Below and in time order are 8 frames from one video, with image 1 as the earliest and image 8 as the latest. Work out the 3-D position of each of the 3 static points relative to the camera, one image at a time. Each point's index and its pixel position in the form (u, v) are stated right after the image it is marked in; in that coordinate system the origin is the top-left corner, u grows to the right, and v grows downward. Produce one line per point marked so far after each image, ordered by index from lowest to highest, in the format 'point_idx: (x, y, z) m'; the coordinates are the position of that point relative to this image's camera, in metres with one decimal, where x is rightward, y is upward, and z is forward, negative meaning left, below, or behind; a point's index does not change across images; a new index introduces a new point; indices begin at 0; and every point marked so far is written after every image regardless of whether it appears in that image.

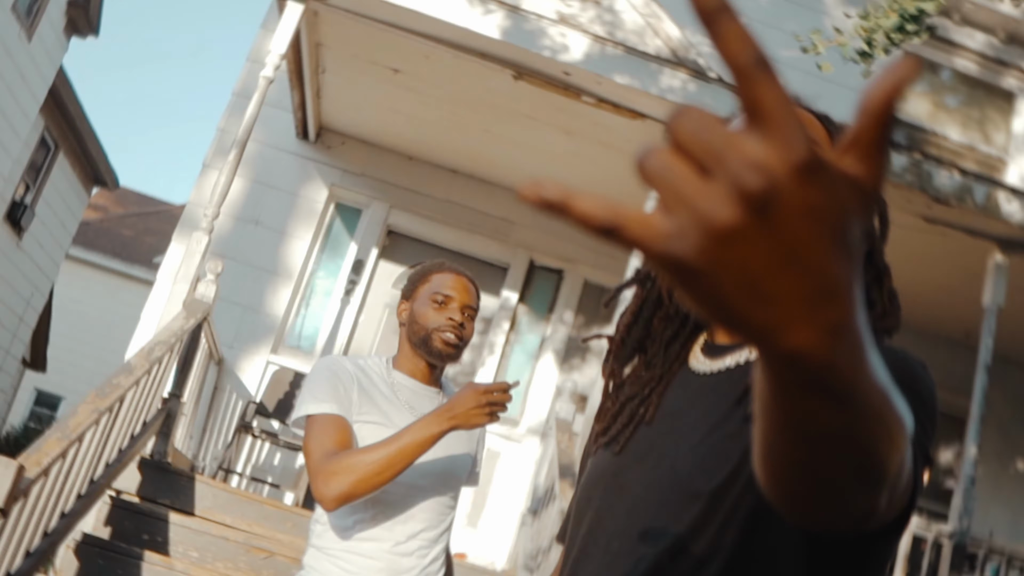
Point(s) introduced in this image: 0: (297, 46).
0: (-1.2, +1.4, +6.0) m
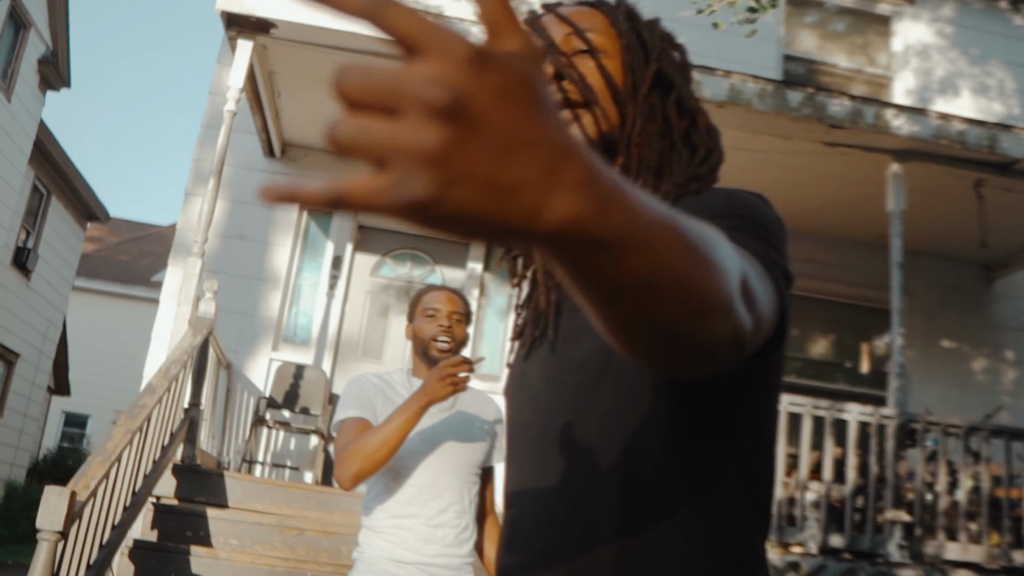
0: (-1.7, +1.4, +6.7) m
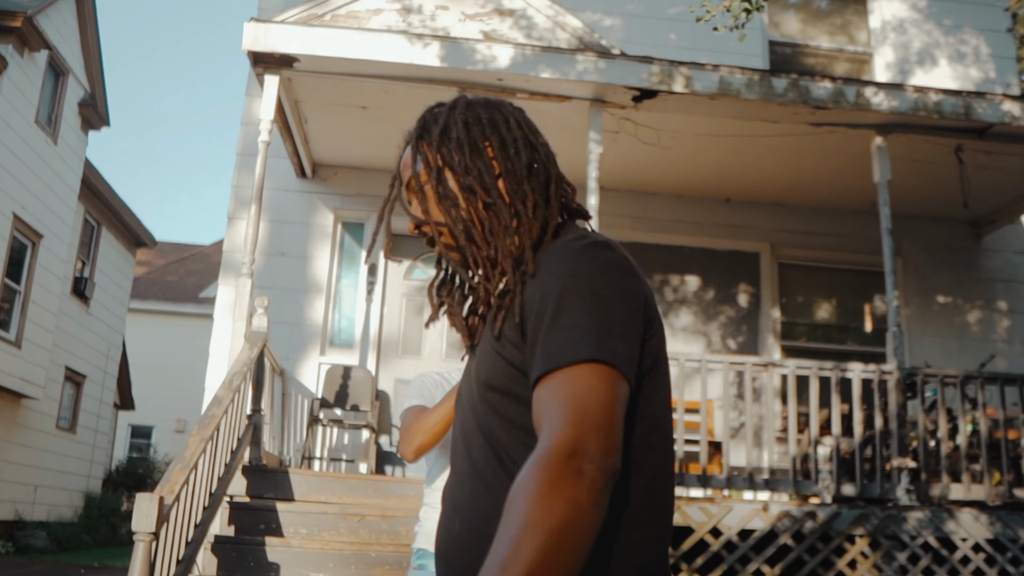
0: (-1.7, +1.3, +7.3) m
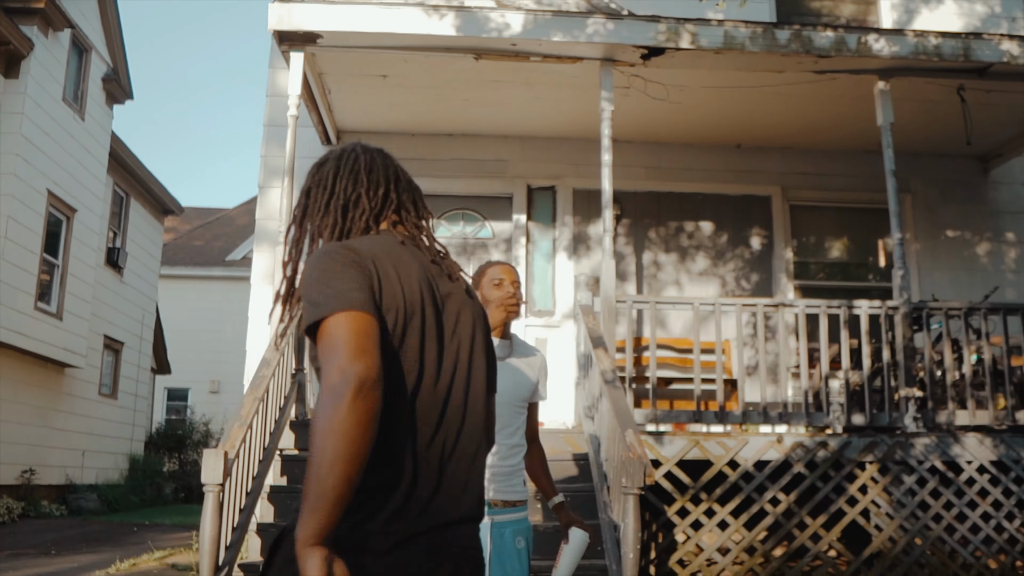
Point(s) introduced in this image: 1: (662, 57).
0: (-1.5, +1.5, +7.7) m
1: (+1.1, +1.6, +7.3) m
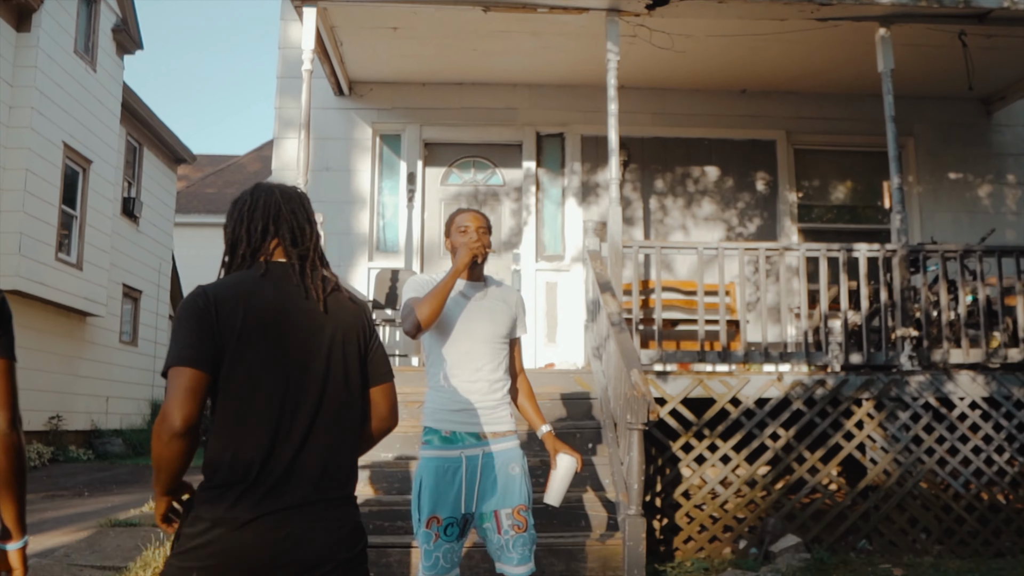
0: (-1.5, +1.9, +7.9) m
1: (+1.1, +2.0, +7.4) m
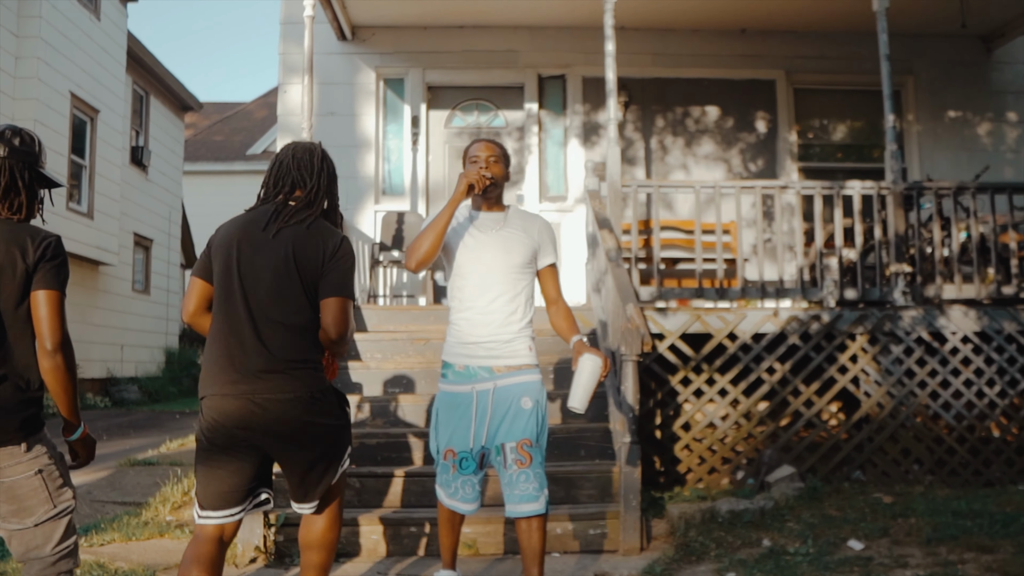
0: (-1.5, +2.4, +7.9) m
1: (+1.1, +2.5, +7.4) m
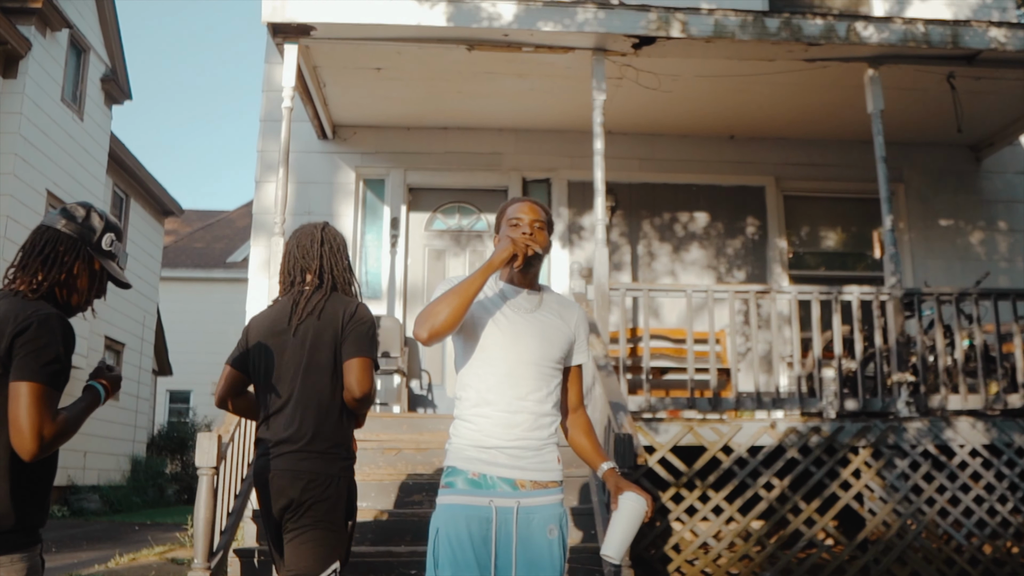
0: (-1.6, +1.6, +7.7) m
1: (+1.0, +1.7, +7.3) m
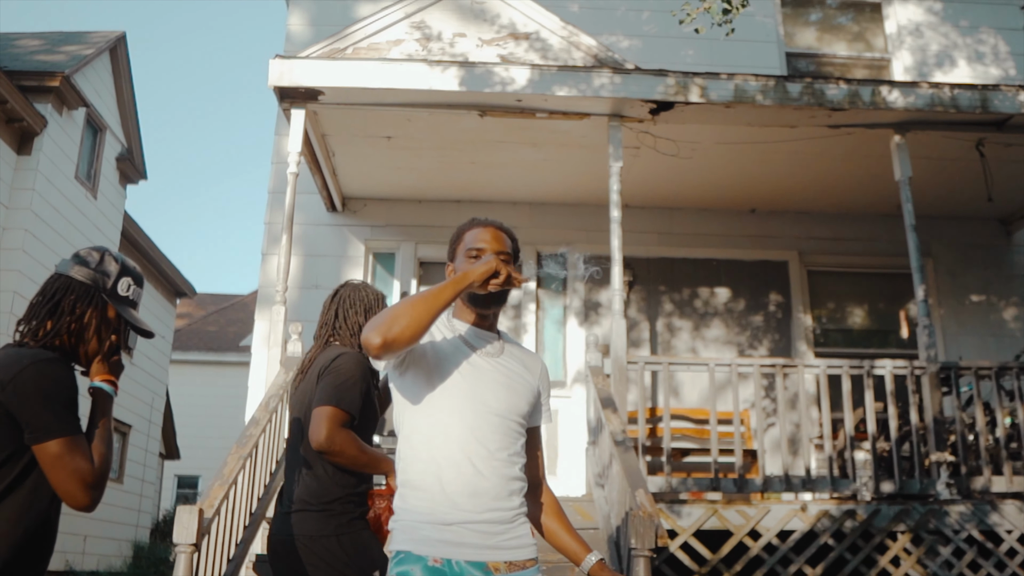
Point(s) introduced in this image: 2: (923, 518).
0: (-1.5, +1.1, +7.6) m
1: (+1.1, +1.2, +7.1) m
2: (+2.5, -1.4, +6.1) m
